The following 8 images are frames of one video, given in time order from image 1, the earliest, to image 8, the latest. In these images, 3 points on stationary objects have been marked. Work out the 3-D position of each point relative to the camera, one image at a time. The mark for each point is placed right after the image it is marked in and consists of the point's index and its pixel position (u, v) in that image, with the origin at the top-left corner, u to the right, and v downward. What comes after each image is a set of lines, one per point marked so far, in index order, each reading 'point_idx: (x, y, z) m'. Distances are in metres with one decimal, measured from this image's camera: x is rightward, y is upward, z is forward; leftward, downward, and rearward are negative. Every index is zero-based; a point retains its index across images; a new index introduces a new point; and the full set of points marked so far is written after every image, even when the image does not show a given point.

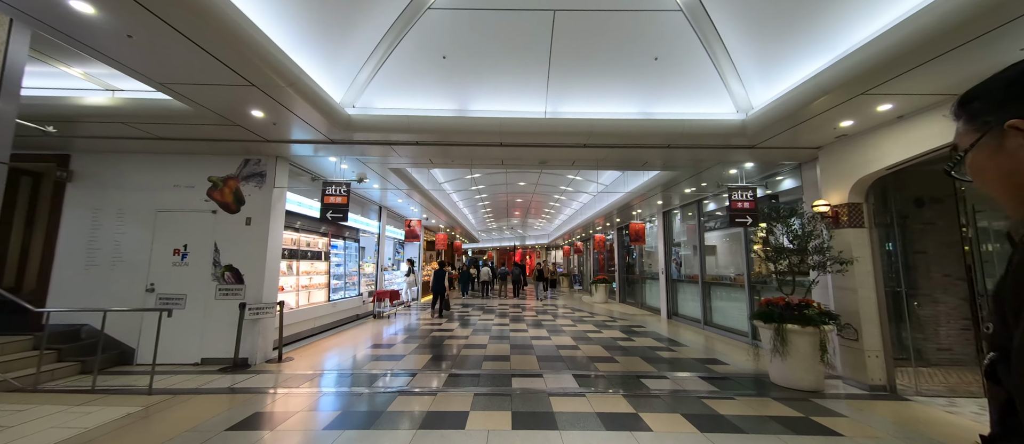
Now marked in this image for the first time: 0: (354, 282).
0: (-4.1, -1.6, +8.8) m
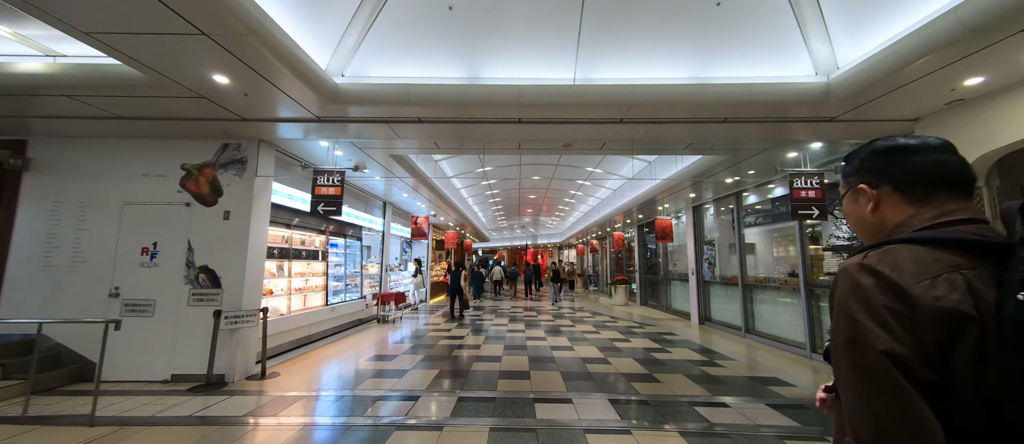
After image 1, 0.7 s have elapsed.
0: (-3.8, -1.5, +8.2) m
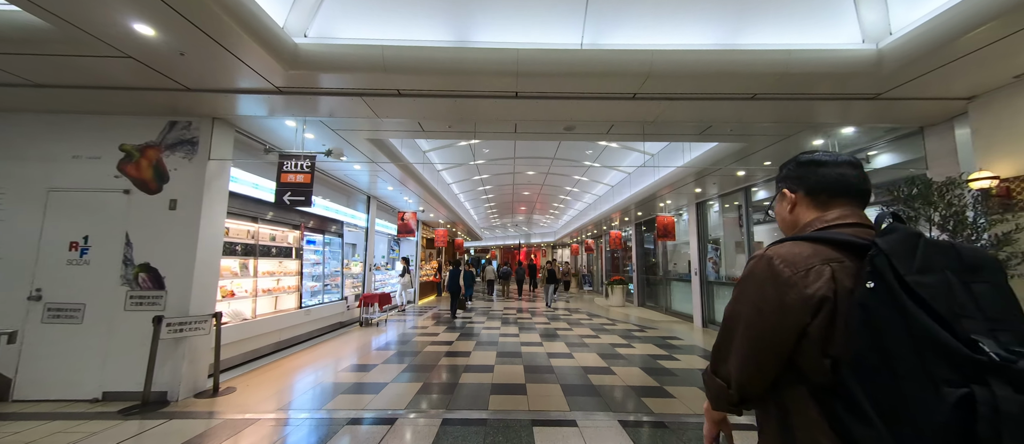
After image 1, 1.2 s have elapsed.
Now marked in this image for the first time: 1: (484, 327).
0: (-3.9, -1.4, +7.6) m
1: (-0.7, -2.5, +7.9) m
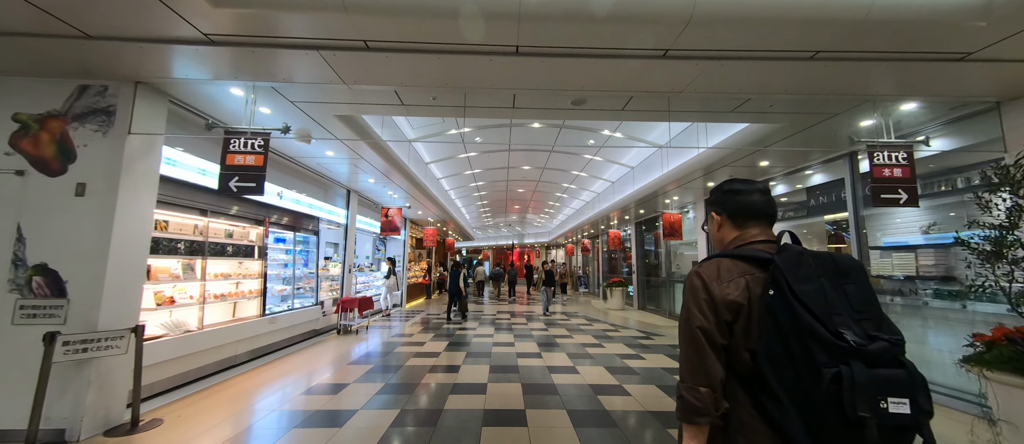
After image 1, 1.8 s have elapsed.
0: (-4.0, -1.3, +6.8) m
1: (-0.8, -2.4, +7.2) m
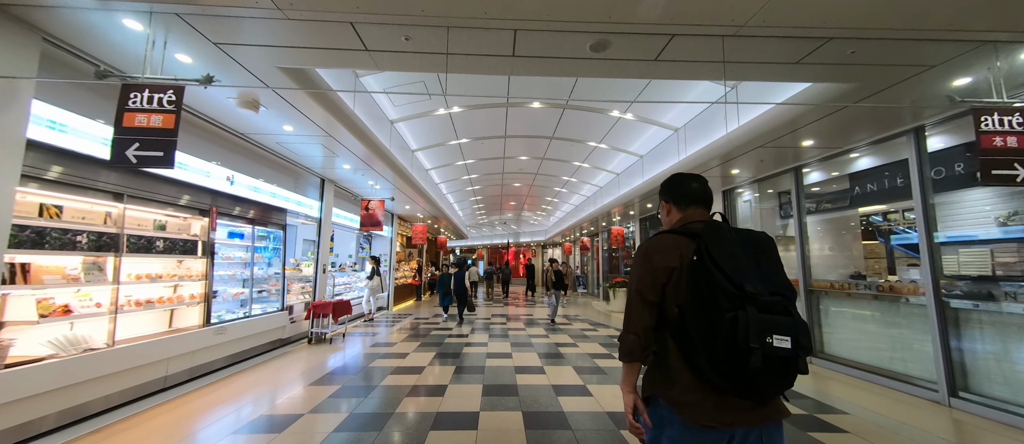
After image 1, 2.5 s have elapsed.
0: (-4.1, -1.2, +5.9) m
1: (-0.9, -2.3, +6.4) m
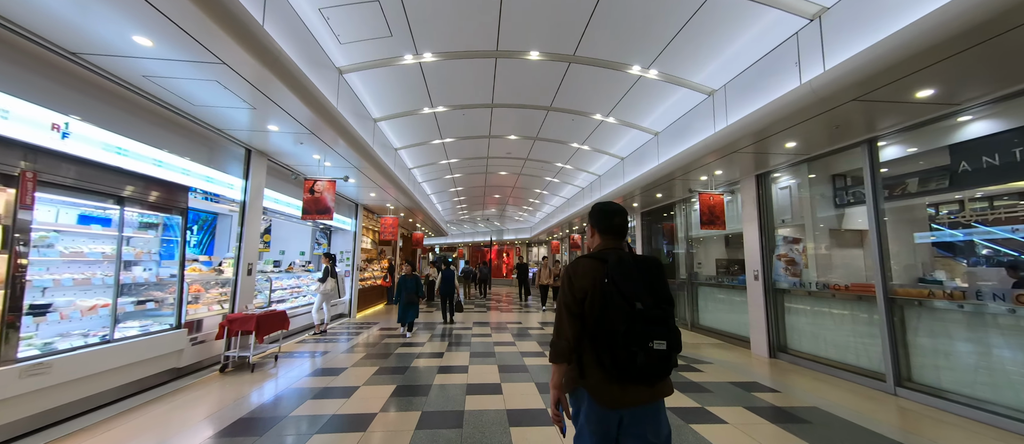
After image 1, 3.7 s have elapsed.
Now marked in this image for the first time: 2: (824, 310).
0: (-4.2, -1.0, +4.2) m
1: (-1.1, -2.1, +4.9) m
2: (+4.5, -1.3, +4.8) m
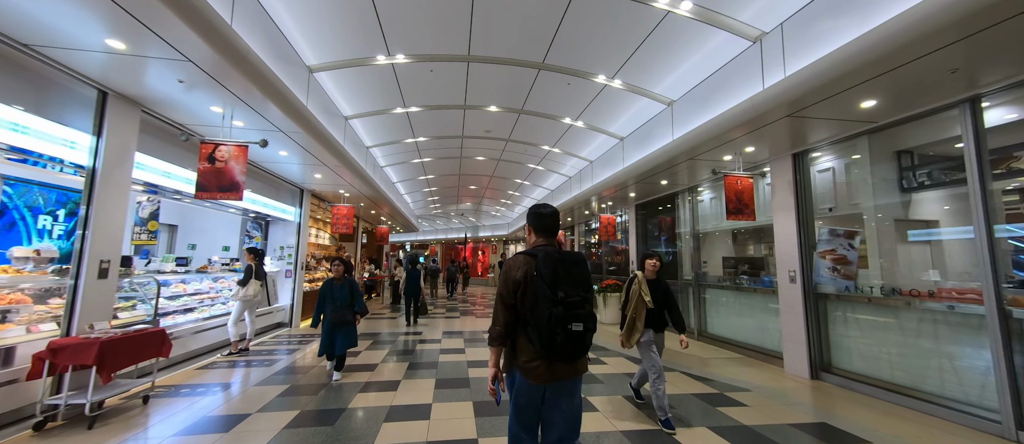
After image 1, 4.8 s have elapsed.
0: (-4.4, -0.7, +2.6) m
1: (-1.3, -1.9, +3.5) m
2: (+4.2, -1.1, +3.8) m
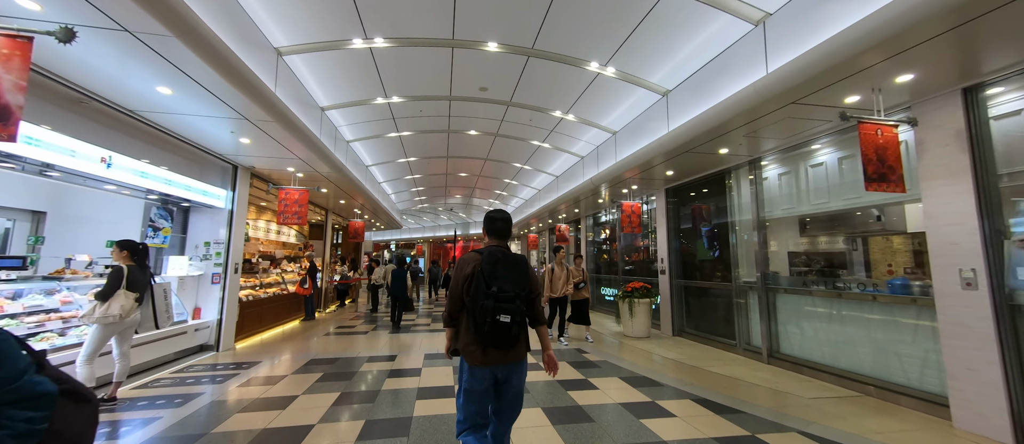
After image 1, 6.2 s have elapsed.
0: (-4.2, -0.5, +0.7) m
1: (-1.1, -1.7, +1.7) m
2: (+4.4, -0.9, +2.2) m
